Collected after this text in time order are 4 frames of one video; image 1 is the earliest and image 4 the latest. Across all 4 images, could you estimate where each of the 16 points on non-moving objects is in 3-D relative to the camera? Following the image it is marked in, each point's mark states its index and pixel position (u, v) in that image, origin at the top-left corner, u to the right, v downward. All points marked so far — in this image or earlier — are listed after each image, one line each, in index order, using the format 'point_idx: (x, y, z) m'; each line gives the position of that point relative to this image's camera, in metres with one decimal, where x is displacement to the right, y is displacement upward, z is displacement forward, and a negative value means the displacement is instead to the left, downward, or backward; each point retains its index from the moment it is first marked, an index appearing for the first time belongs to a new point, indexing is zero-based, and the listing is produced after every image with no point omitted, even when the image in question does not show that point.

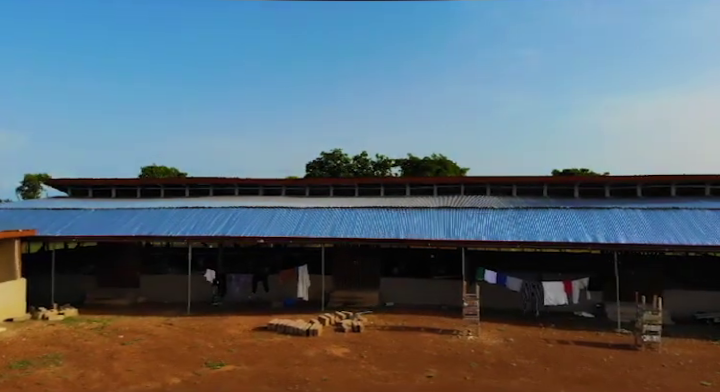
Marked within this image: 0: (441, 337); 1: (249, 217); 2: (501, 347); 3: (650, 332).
0: (+2.0, -3.5, +13.2) m
1: (-3.8, -0.7, +18.2) m
2: (+3.2, -3.5, +12.4) m
3: (+6.6, -3.1, +12.4) m
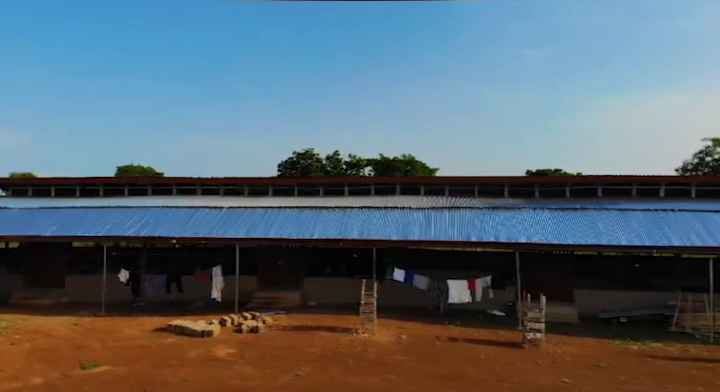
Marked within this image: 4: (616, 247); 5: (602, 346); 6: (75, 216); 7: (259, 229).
0: (-0.6, -3.5, +13.2) m
1: (-6.5, -0.7, +18.1) m
2: (+0.7, -3.5, +12.4) m
3: (+4.0, -3.1, +12.5) m
4: (+7.2, -1.4, +15.3) m
5: (+5.8, -3.6, +12.8) m
6: (-10.1, -0.7, +18.9) m
7: (-3.2, -1.1, +17.0) m
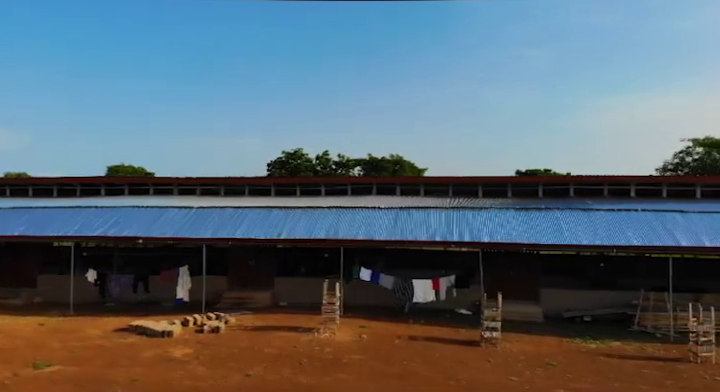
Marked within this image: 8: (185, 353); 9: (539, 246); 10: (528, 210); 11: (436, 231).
0: (-1.6, -3.5, +13.3) m
1: (-7.6, -0.7, +18.0) m
2: (-0.3, -3.5, +12.4) m
3: (+3.1, -3.1, +12.5) m
4: (+6.2, -1.4, +15.4) m
5: (+4.8, -3.6, +12.9) m
6: (-11.1, -0.7, +18.8) m
7: (-4.3, -1.1, +17.0) m
8: (-3.8, -3.5, +11.7) m
9: (+5.2, -1.4, +15.4) m
10: (+5.6, -0.5, +18.0) m
11: (+2.4, -1.1, +16.5) m
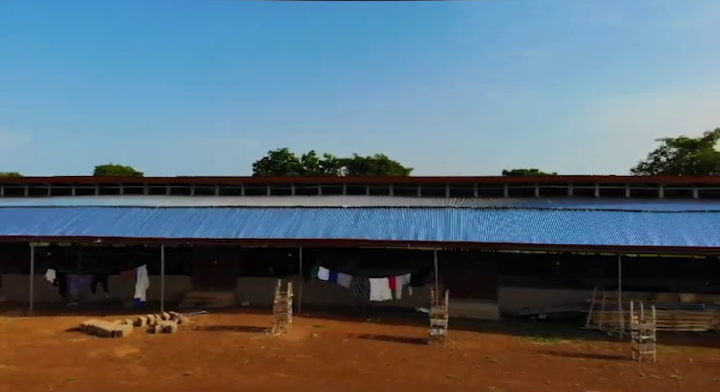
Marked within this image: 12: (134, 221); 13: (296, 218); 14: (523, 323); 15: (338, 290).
0: (-2.8, -3.4, +13.3) m
1: (-8.8, -0.7, +18.0) m
2: (-1.6, -3.5, +12.5) m
3: (+1.8, -3.1, +12.6) m
4: (+4.9, -1.4, +15.5) m
5: (+3.6, -3.6, +13.0) m
6: (-12.4, -0.7, +18.8) m
7: (-5.5, -1.0, +17.0) m
8: (-5.1, -3.4, +11.7) m
9: (+3.9, -1.4, +15.5) m
10: (+4.3, -0.5, +18.1) m
11: (+1.1, -1.1, +16.6) m
12: (-7.4, -0.8, +17.7) m
13: (-2.0, -0.7, +17.6) m
14: (+4.7, -3.7, +15.3) m
15: (-0.6, -2.9, +16.6) m
